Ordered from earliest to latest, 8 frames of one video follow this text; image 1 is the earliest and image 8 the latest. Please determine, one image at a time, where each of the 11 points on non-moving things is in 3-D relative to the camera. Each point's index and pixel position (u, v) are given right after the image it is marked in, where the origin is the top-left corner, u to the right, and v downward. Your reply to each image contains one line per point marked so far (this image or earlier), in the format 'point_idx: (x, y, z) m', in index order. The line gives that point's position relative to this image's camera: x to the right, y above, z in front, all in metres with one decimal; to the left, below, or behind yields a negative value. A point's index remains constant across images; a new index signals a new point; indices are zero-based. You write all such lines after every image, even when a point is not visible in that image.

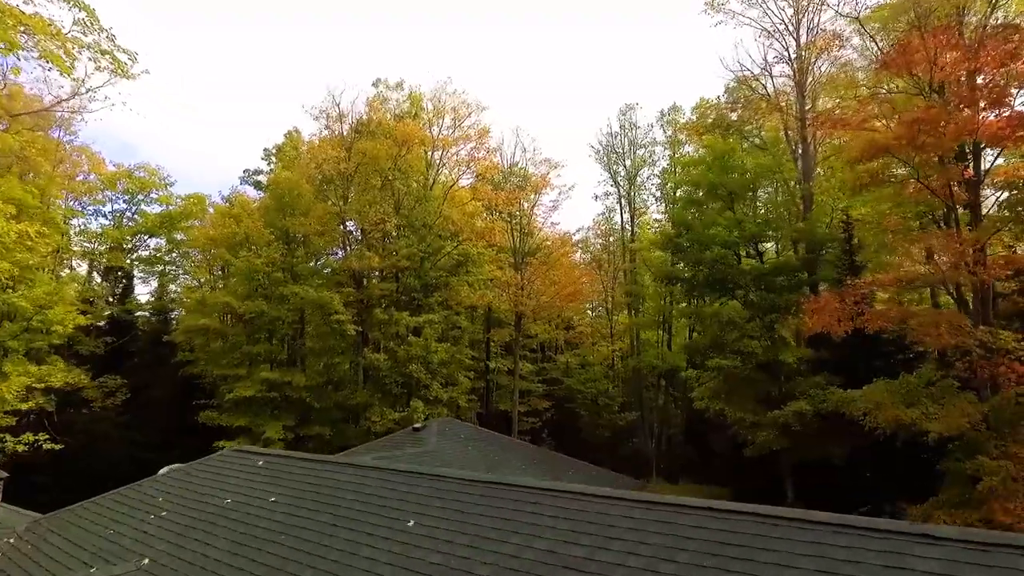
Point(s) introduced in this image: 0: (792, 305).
0: (+6.9, -0.4, +15.9) m
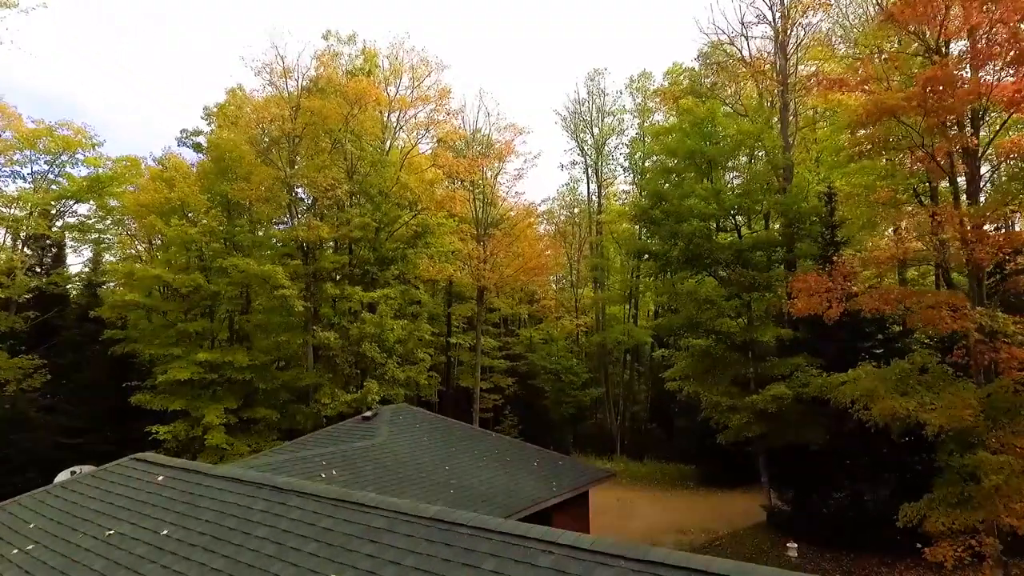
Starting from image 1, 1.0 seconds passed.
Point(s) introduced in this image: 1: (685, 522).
0: (+6.0, +0.1, +14.9) m
1: (+4.8, -6.6, +18.2) m
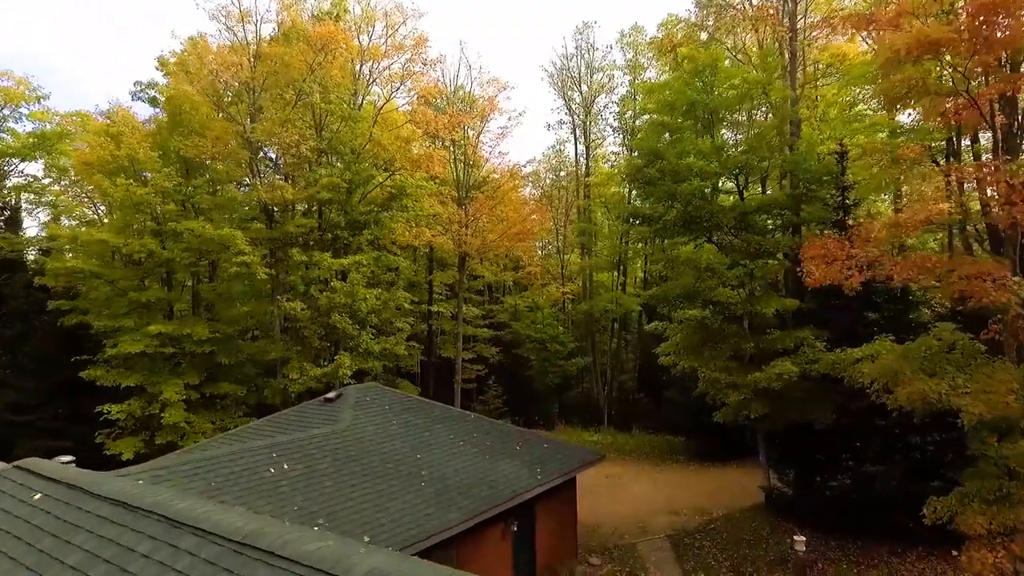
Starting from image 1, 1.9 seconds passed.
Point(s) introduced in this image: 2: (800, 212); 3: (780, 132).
0: (+5.6, +0.8, +13.6) m
1: (+4.3, -5.7, +17.3) m
2: (+6.1, +1.6, +13.9) m
3: (+5.8, +3.4, +14.2) m
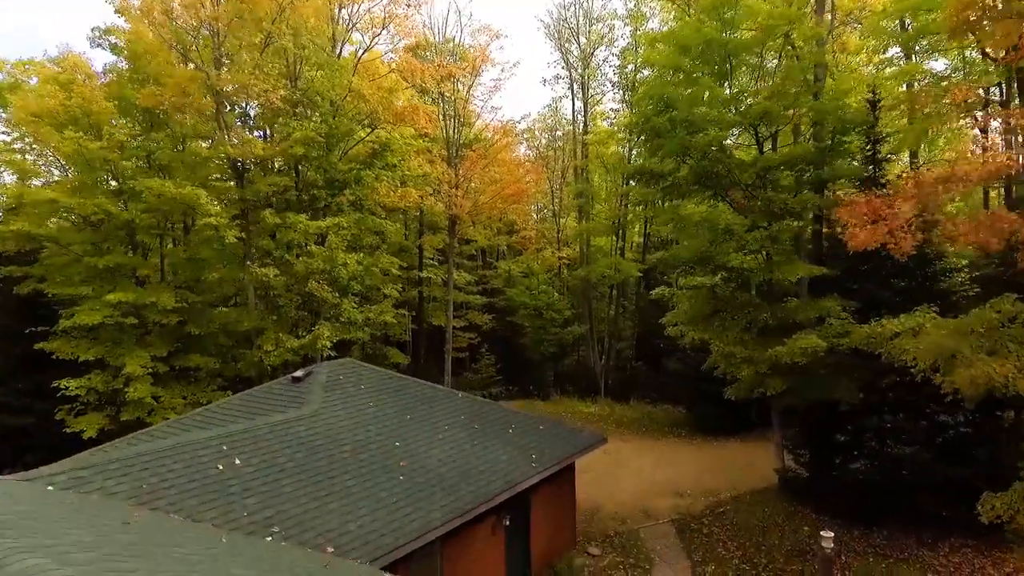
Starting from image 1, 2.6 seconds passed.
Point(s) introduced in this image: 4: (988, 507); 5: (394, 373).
0: (+5.4, +1.5, +12.2) m
1: (+4.1, -4.9, +16.2) m
2: (+6.0, +2.3, +12.4) m
3: (+5.7, +4.1, +12.6) m
4: (+5.7, -2.6, +7.8) m
5: (-2.1, -1.5, +11.6) m
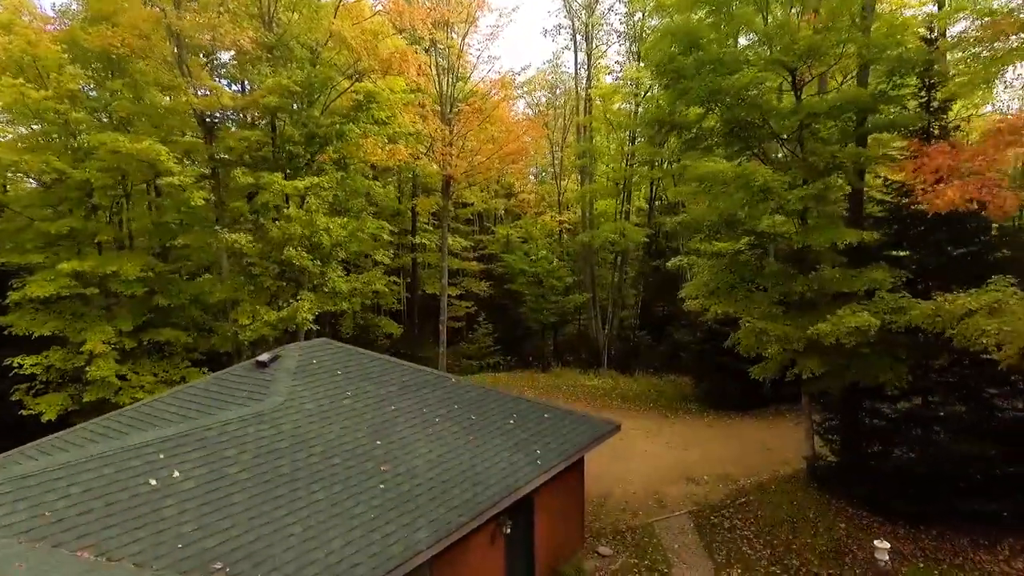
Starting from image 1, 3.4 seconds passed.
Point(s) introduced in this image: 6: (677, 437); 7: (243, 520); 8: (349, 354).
0: (+5.4, +2.0, +10.5) m
1: (+4.1, -4.1, +14.9) m
2: (+6.0, +2.8, +10.7) m
3: (+5.7, +4.6, +10.9) m
4: (+5.7, -2.3, +6.4) m
5: (-2.1, -1.0, +10.1) m
6: (+4.3, -3.9, +17.2) m
7: (-2.5, -2.1, +6.0) m
8: (-2.5, -1.0, +9.9) m
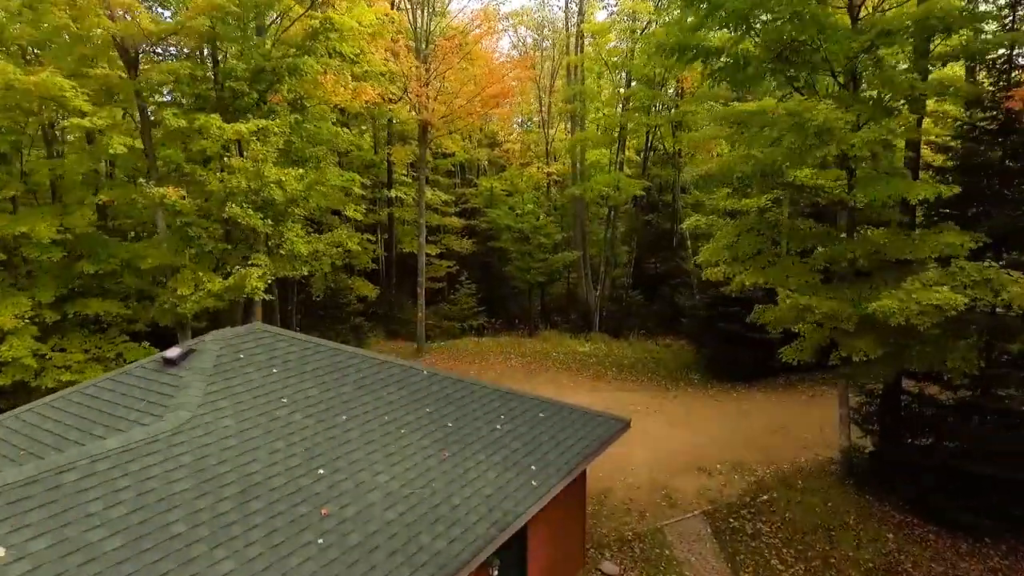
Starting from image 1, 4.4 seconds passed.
0: (+5.3, +2.4, +8.4) m
1: (+3.9, -3.4, +13.2) m
2: (+5.8, +3.3, +8.6) m
3: (+5.5, +5.1, +8.6) m
4: (+5.6, -2.2, +4.6) m
5: (-2.3, -0.7, +8.0) m
6: (+4.0, -3.0, +15.4) m
7: (-2.5, -2.1, +4.0) m
8: (-2.6, -0.6, +7.8) m
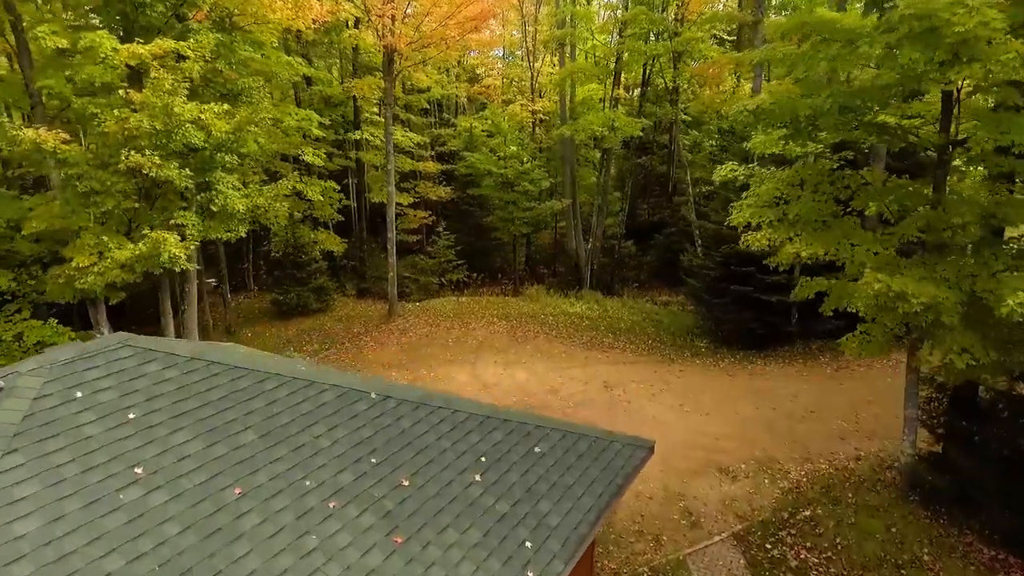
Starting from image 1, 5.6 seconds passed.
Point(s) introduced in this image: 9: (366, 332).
0: (+5.1, +2.6, +5.9) m
1: (+3.6, -2.7, +11.1) m
2: (+5.6, +3.5, +6.0) m
3: (+5.3, +5.3, +5.8) m
4: (+5.6, -2.3, +2.5) m
5: (-2.4, -0.6, +5.6) m
6: (+3.7, -2.2, +13.3) m
7: (-2.5, -2.3, +1.7) m
8: (-2.8, -0.6, +5.3) m
9: (-4.1, -1.2, +18.1) m
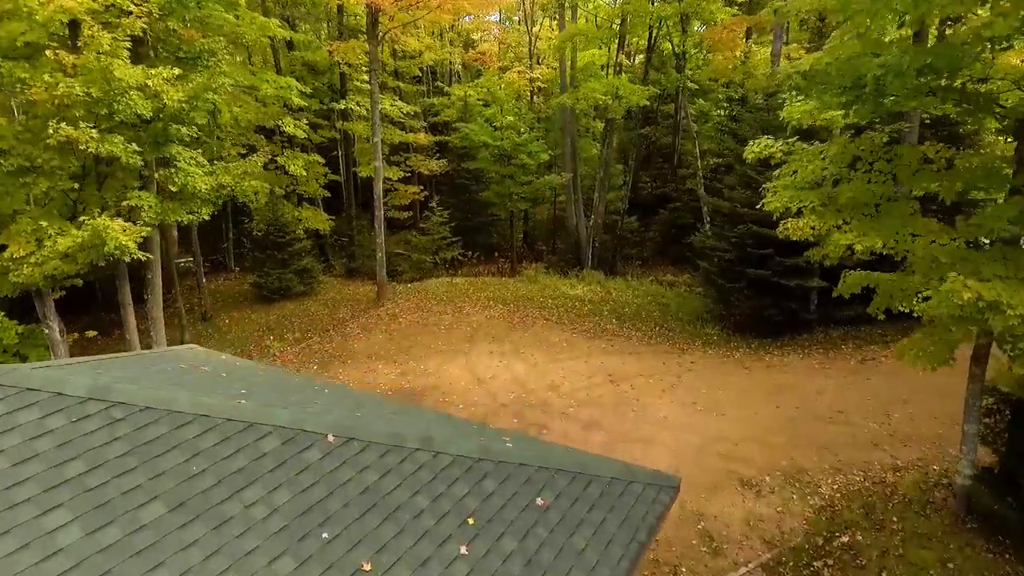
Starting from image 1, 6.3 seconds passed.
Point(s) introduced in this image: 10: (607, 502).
0: (+5.0, +2.5, +4.6) m
1: (+3.6, -2.6, +10.0) m
2: (+5.6, +3.4, +4.6) m
3: (+5.3, +5.2, +4.3) m
4: (+5.6, -2.5, +1.4) m
5: (-2.4, -0.7, +4.3) m
6: (+3.6, -1.9, +12.2) m
7: (-2.6, -2.6, +0.5) m
8: (-2.8, -0.7, +4.1) m
9: (-4.2, -0.8, +16.9) m
10: (+0.8, -1.6, +5.0) m
